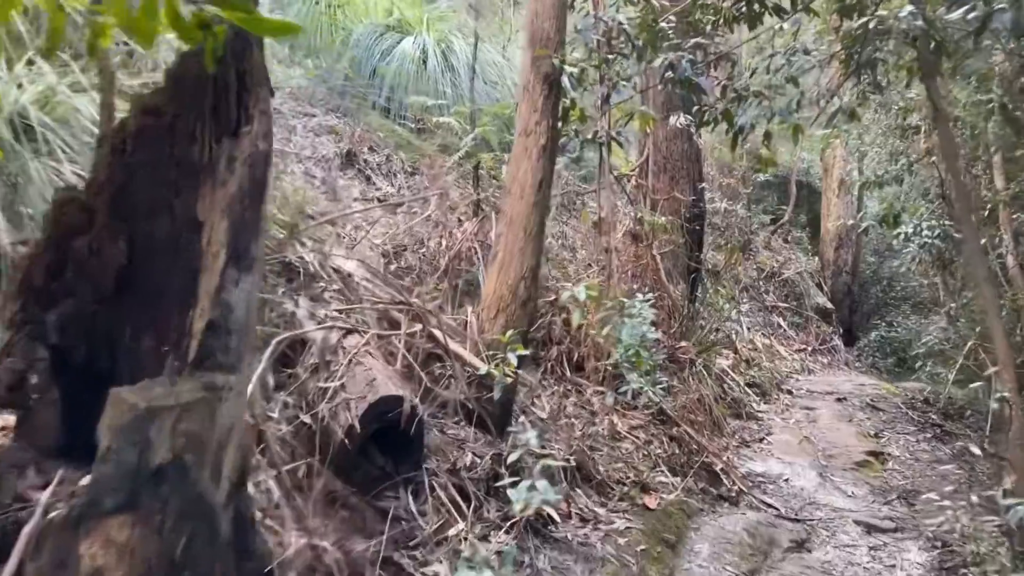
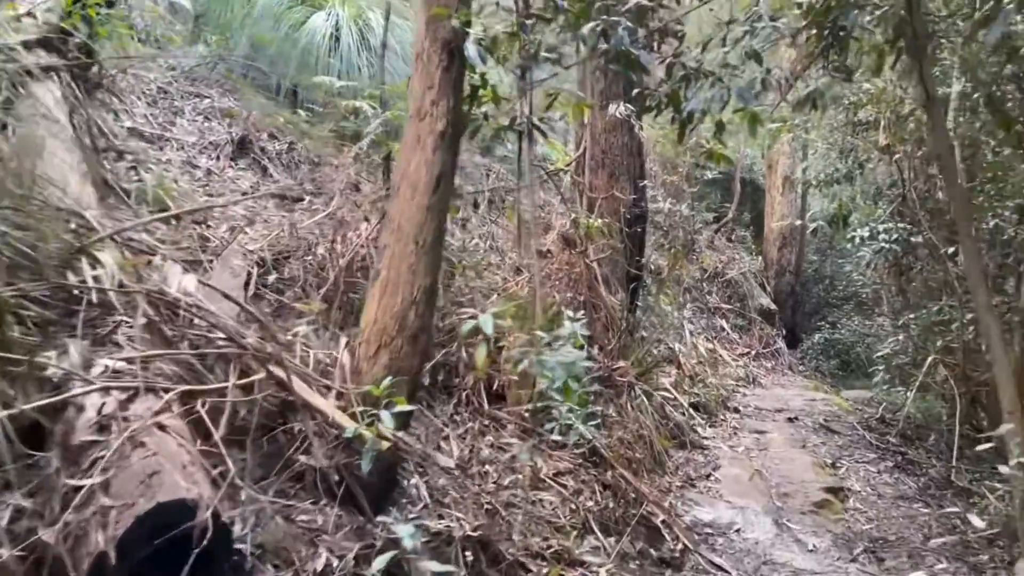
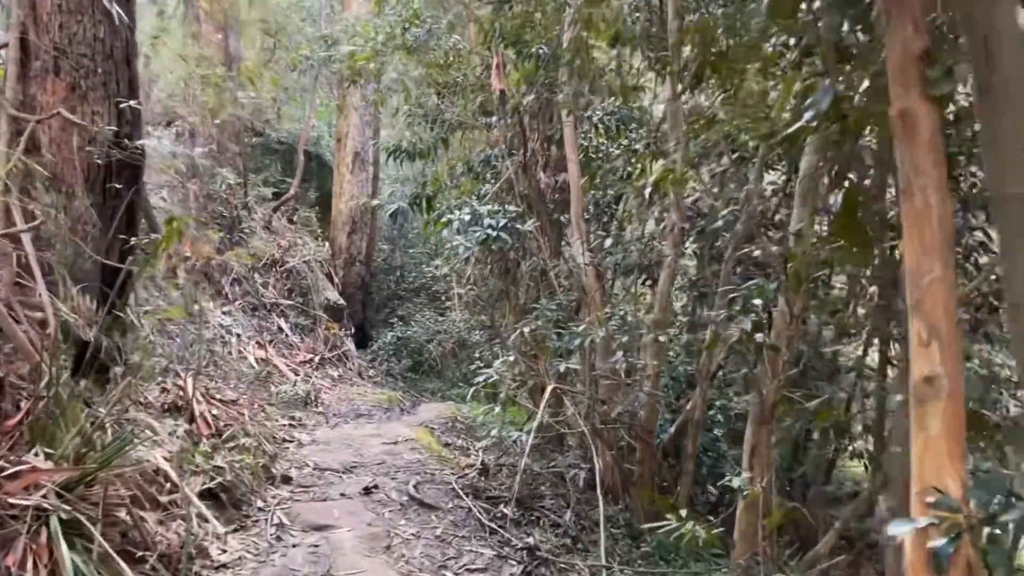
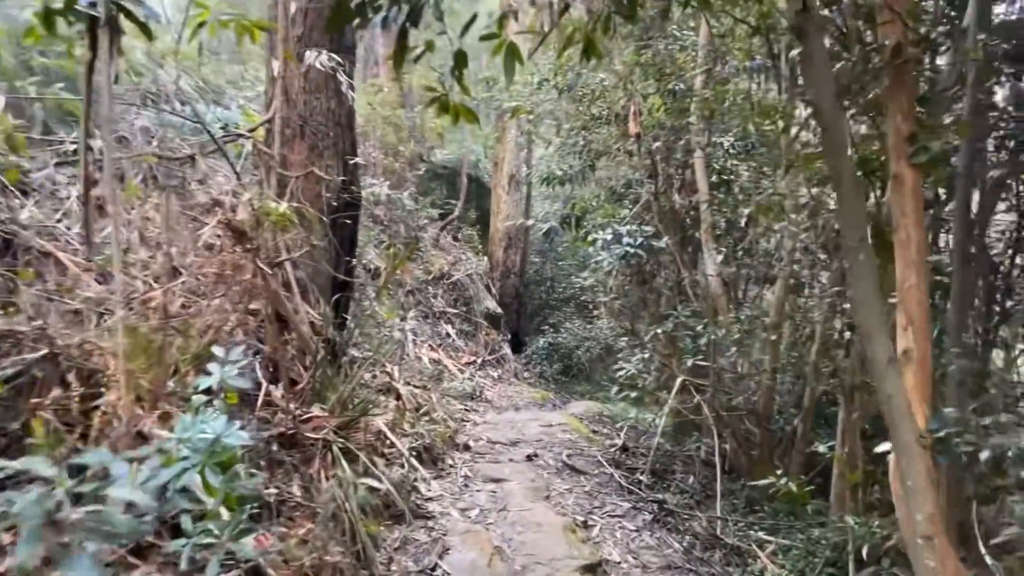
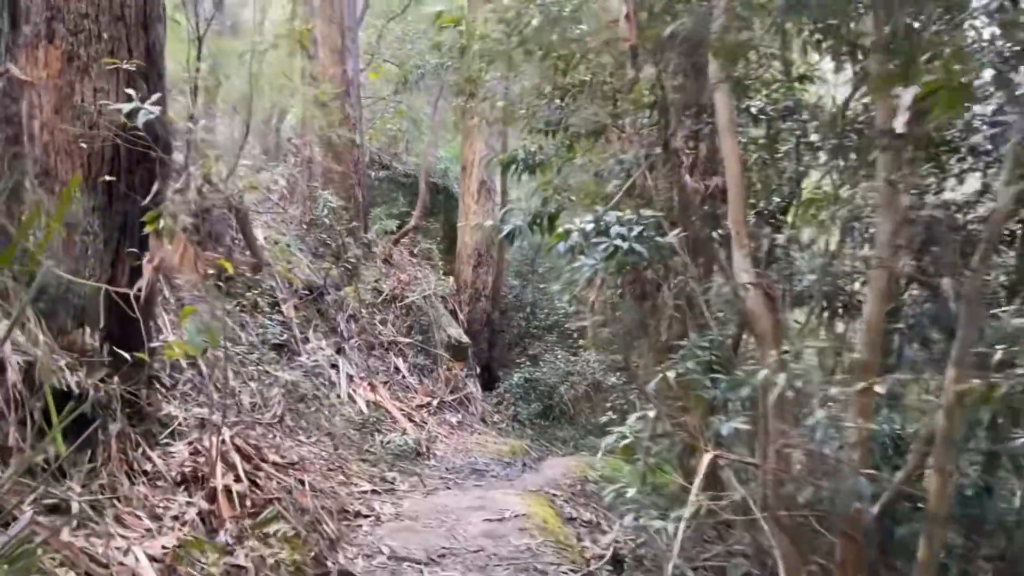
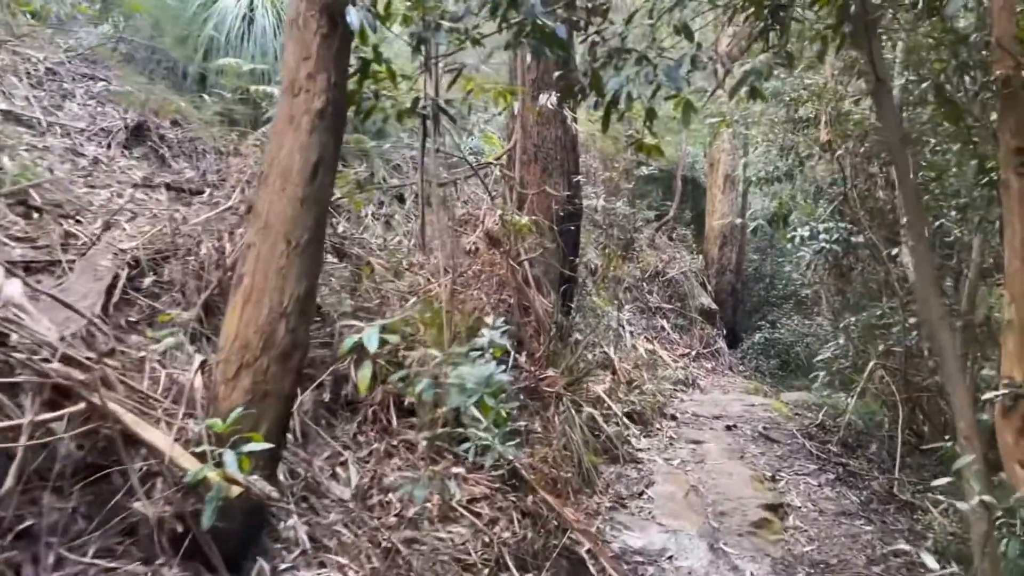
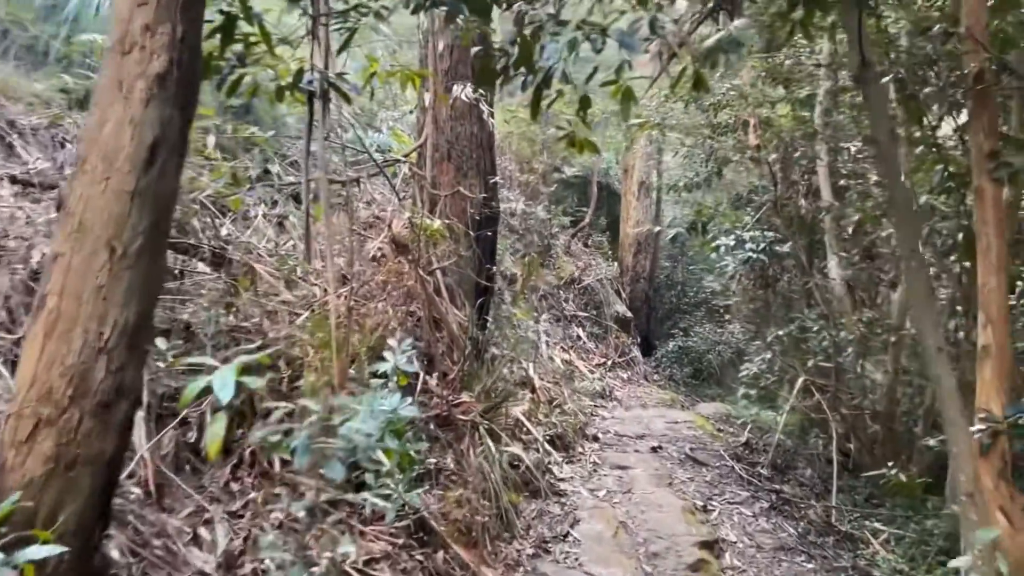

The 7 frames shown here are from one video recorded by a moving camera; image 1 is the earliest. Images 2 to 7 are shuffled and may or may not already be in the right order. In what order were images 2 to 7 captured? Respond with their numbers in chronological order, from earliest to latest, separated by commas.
2, 6, 7, 4, 3, 5
